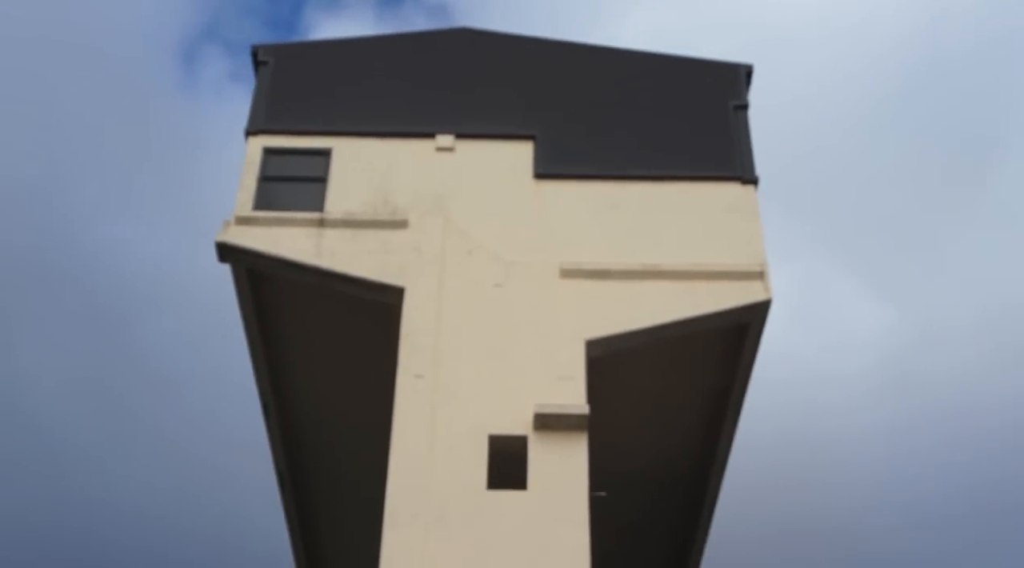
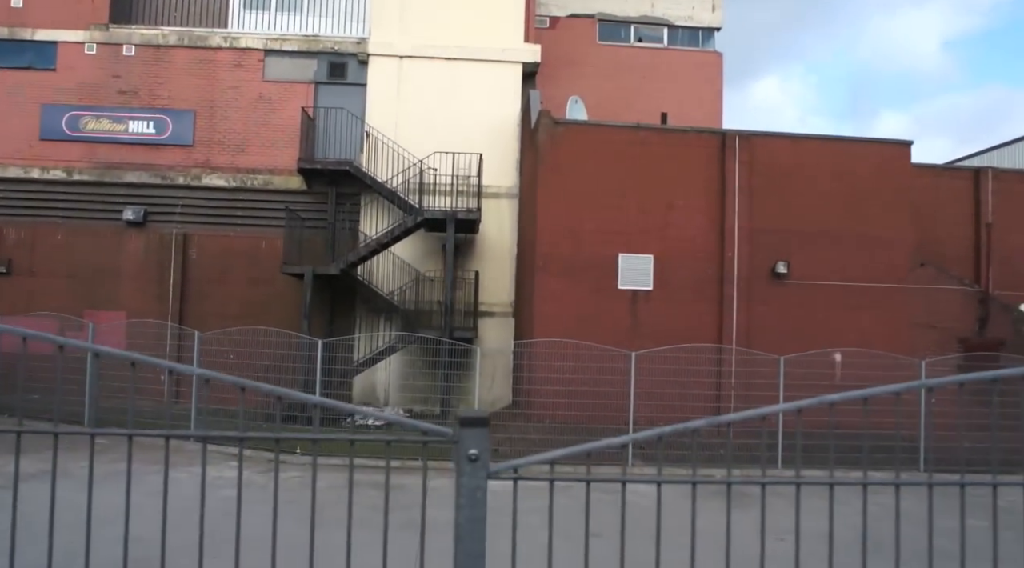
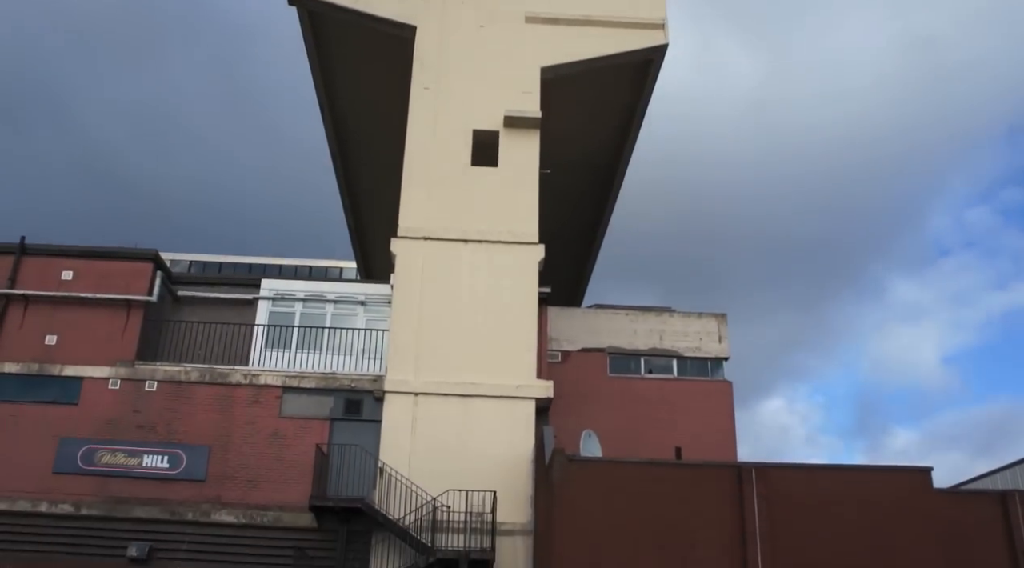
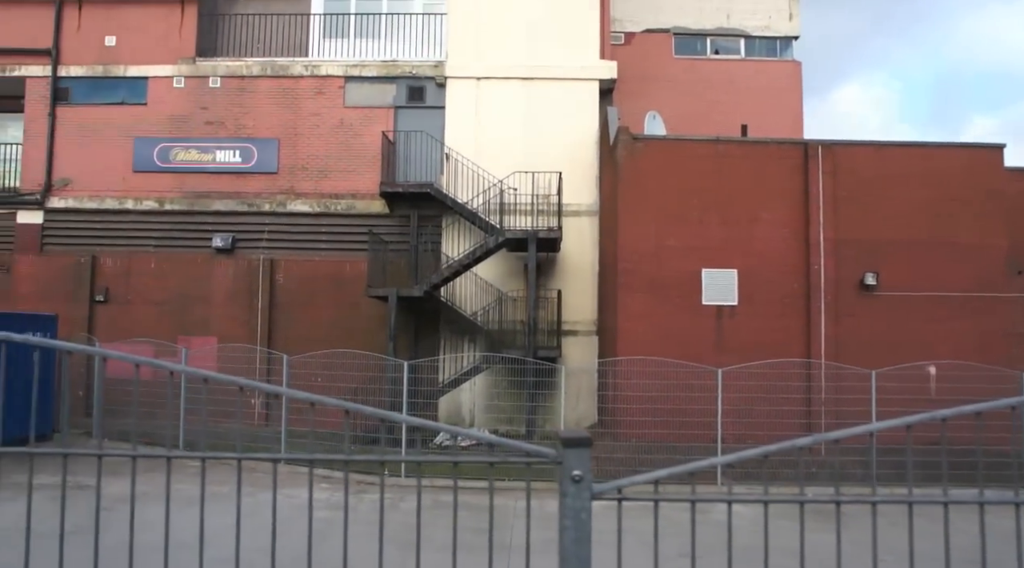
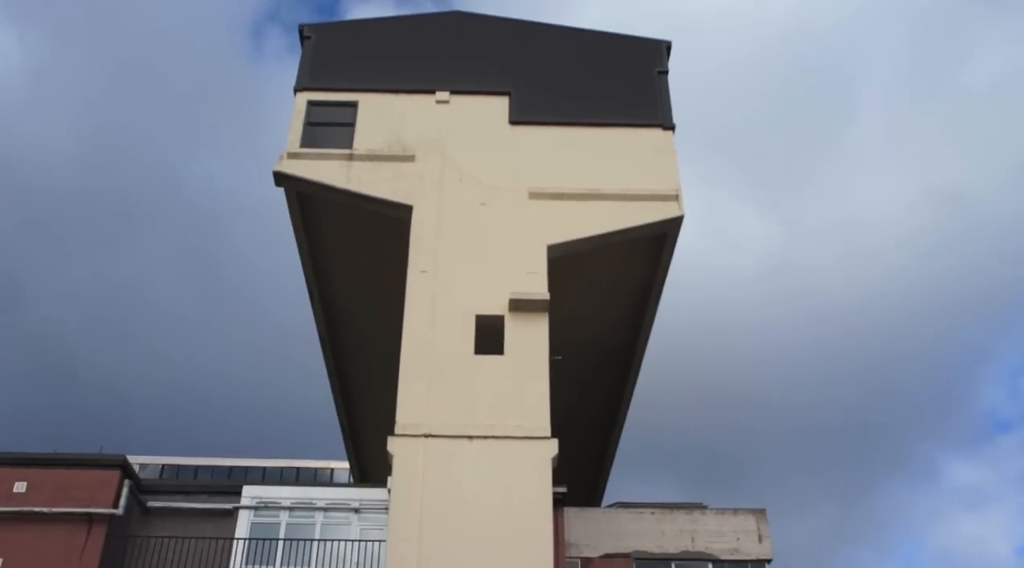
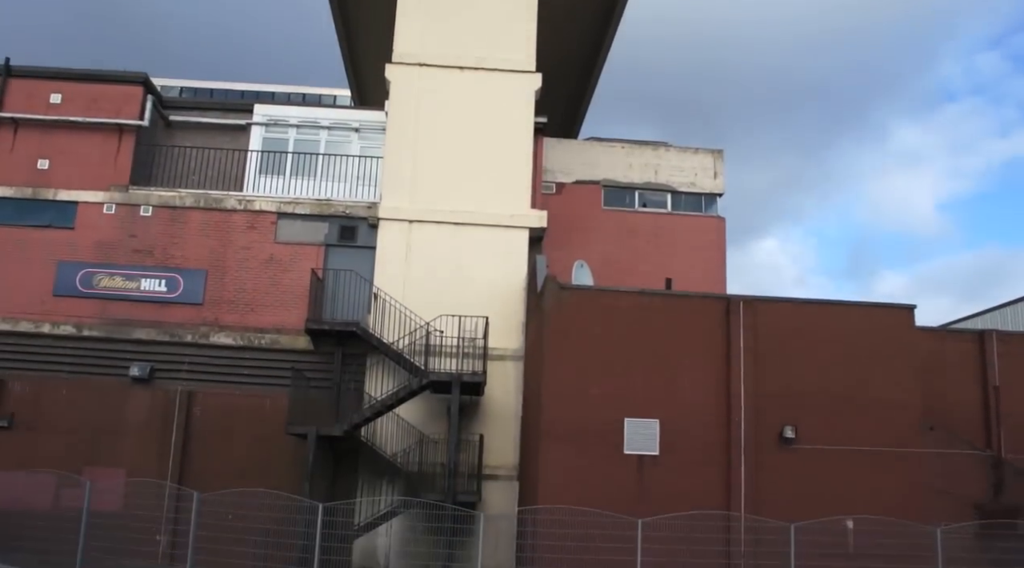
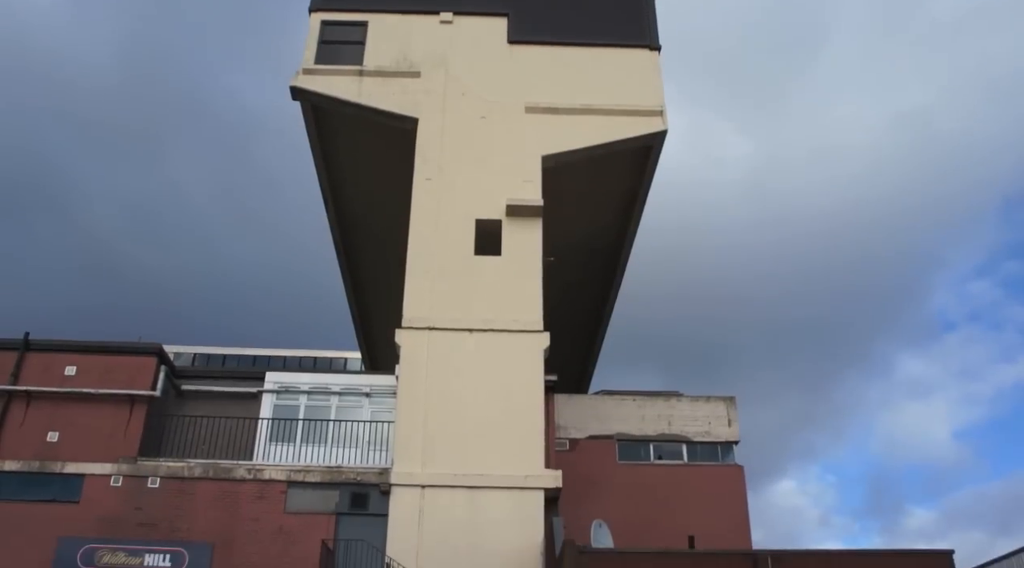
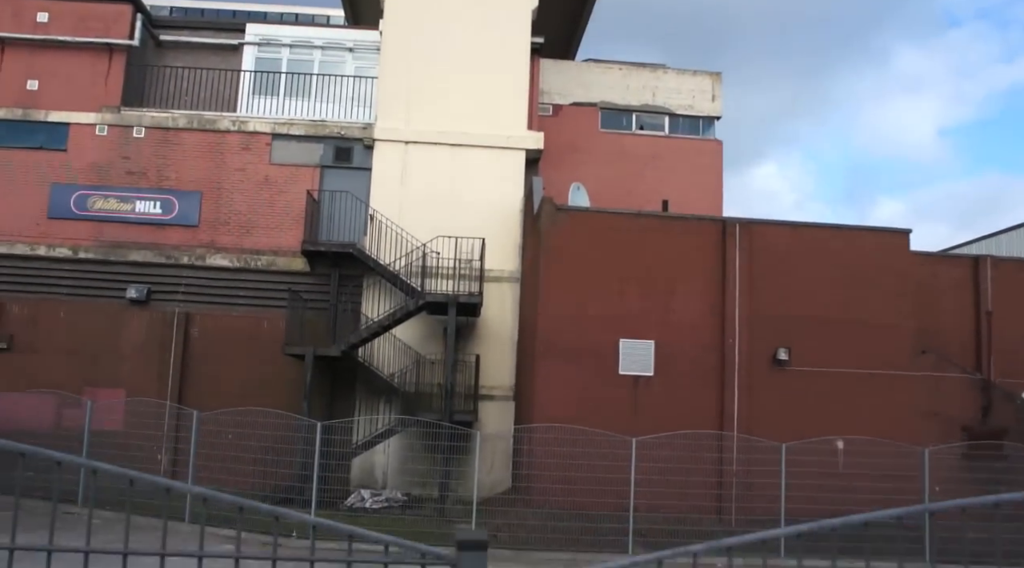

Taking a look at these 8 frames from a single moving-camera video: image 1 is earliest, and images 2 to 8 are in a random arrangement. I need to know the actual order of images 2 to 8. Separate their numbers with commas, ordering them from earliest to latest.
5, 7, 3, 6, 8, 2, 4
